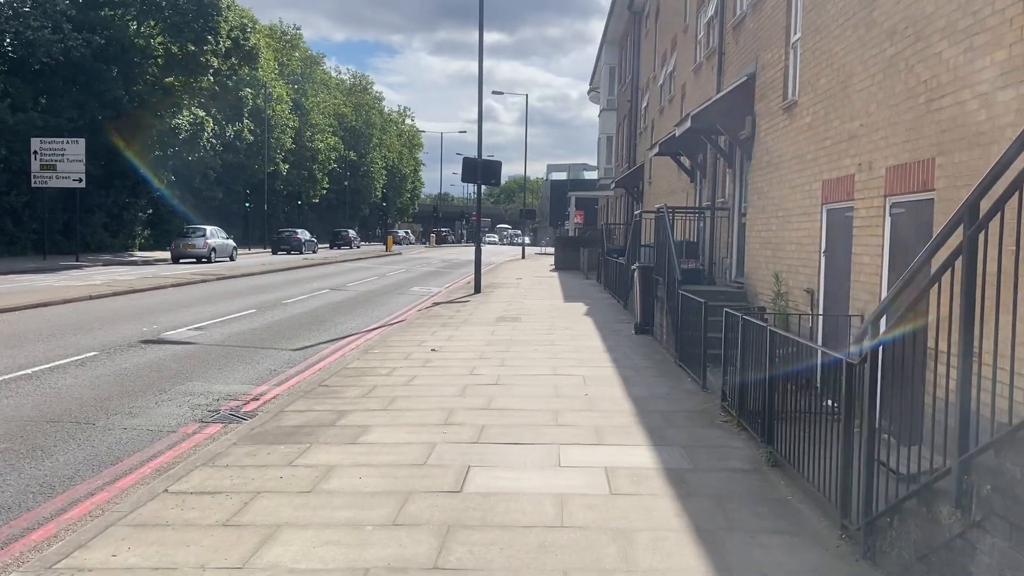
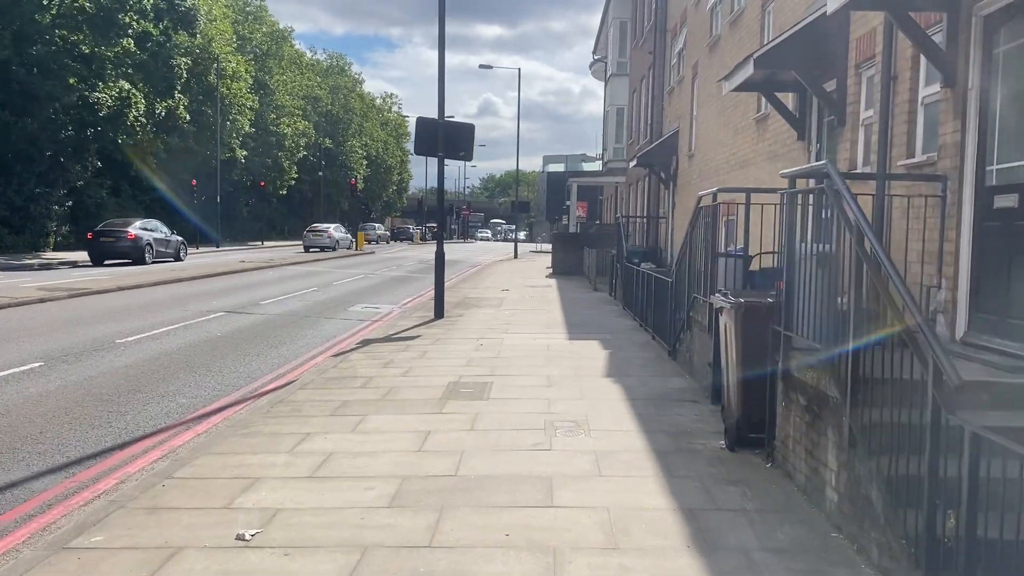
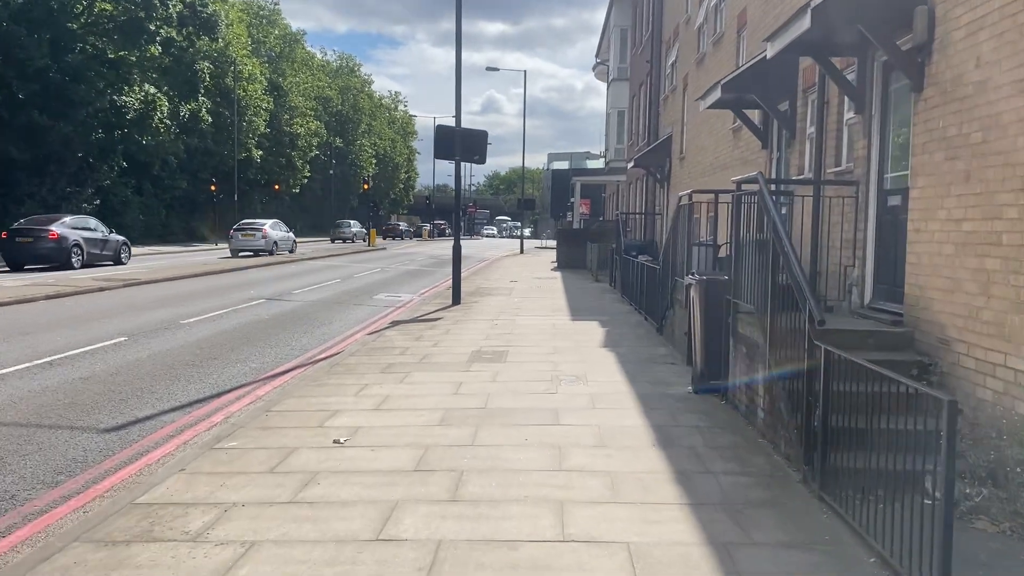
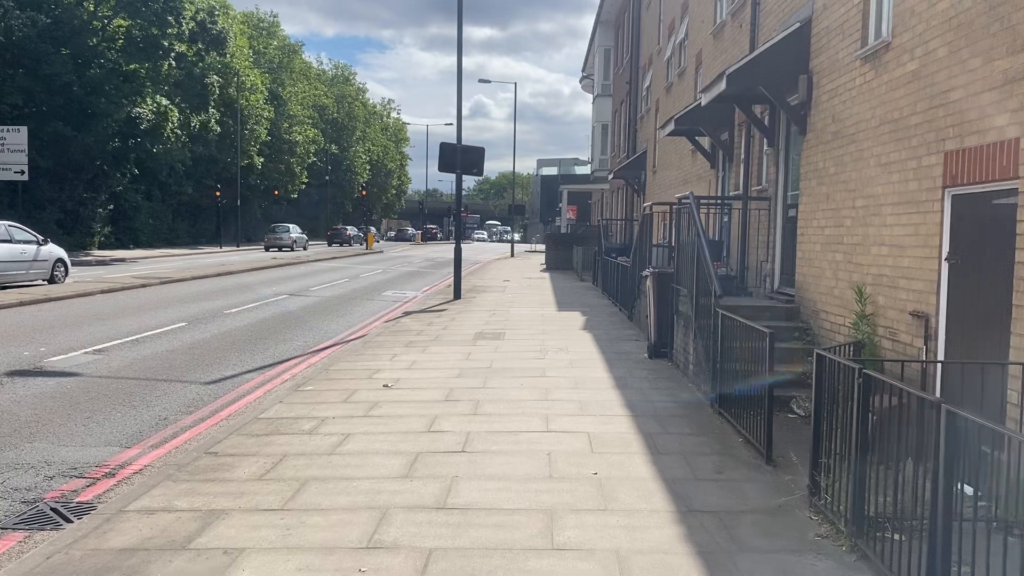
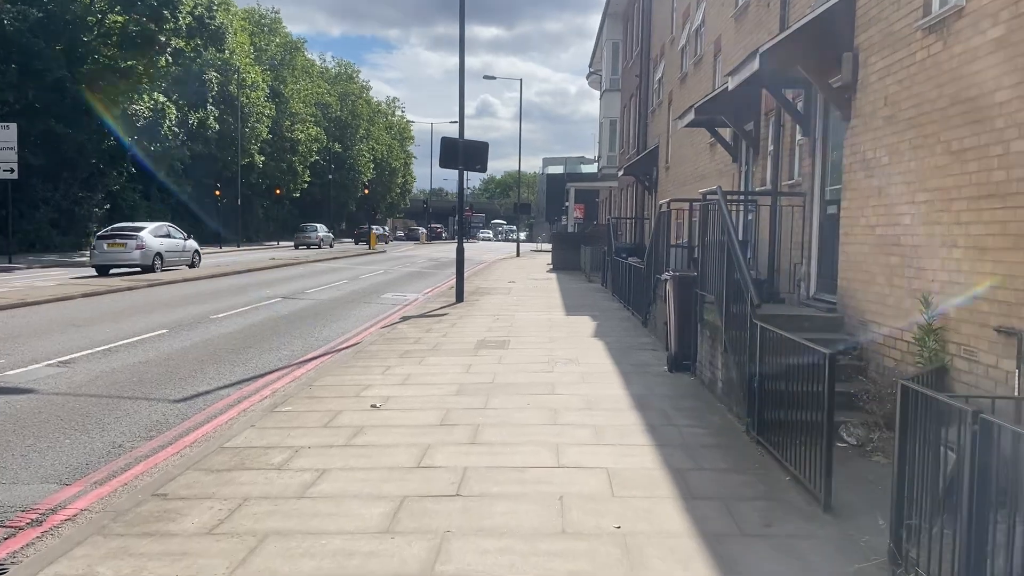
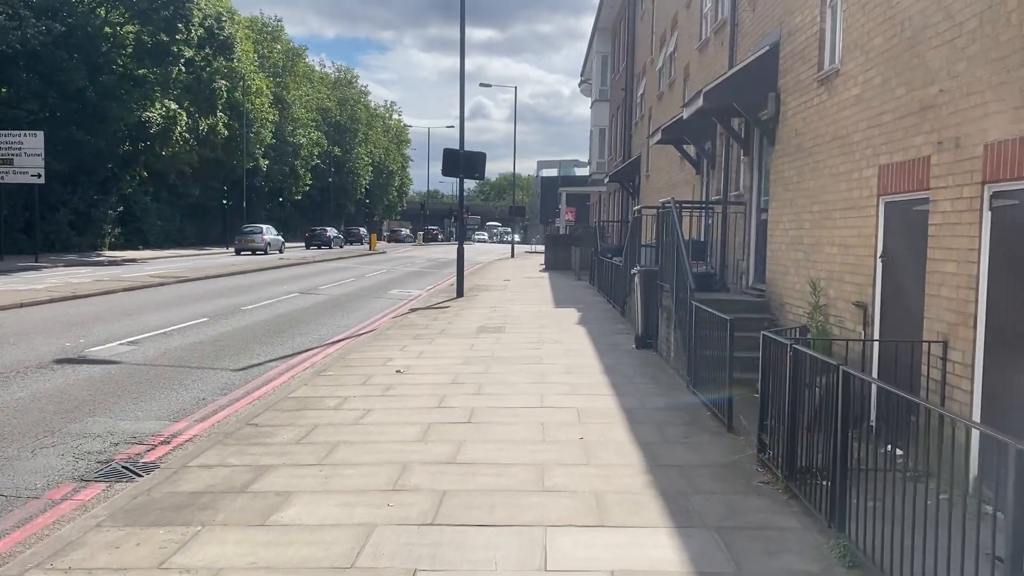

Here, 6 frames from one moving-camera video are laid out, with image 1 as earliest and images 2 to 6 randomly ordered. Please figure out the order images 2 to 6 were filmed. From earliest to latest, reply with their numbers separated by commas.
6, 4, 5, 3, 2
